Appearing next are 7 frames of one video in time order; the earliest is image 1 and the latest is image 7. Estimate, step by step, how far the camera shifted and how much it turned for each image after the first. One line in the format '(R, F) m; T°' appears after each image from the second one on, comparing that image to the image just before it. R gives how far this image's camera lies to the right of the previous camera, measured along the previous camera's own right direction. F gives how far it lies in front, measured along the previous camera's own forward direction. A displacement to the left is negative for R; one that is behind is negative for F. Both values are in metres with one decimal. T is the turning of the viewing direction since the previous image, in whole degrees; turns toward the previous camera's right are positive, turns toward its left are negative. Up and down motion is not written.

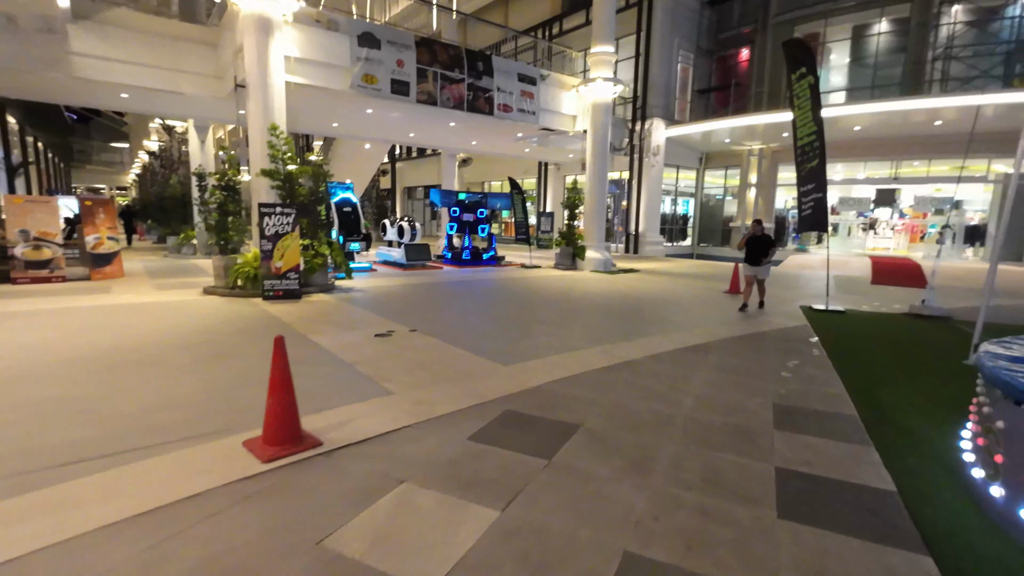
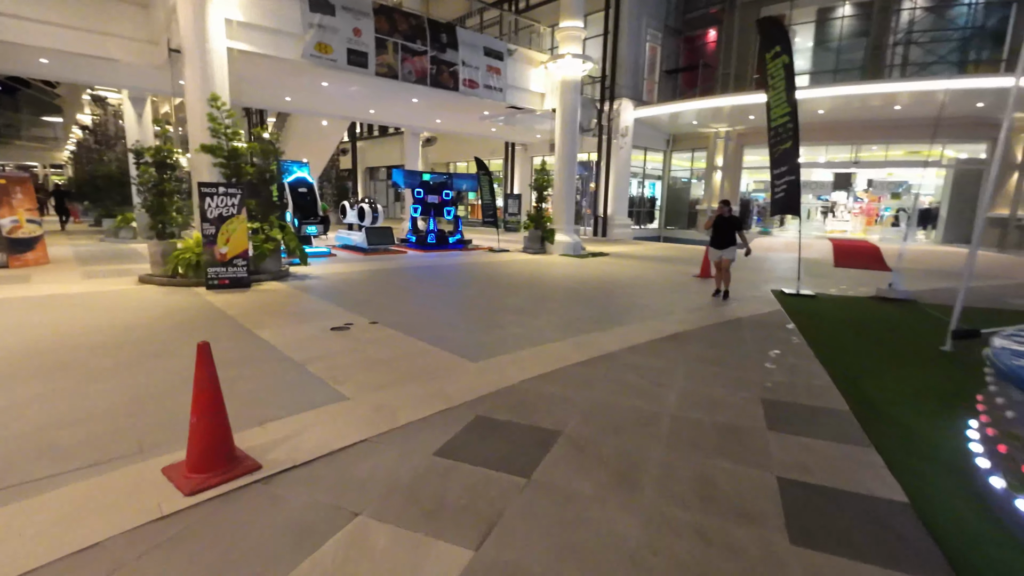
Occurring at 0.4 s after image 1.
(0.0, +0.4) m; +4°
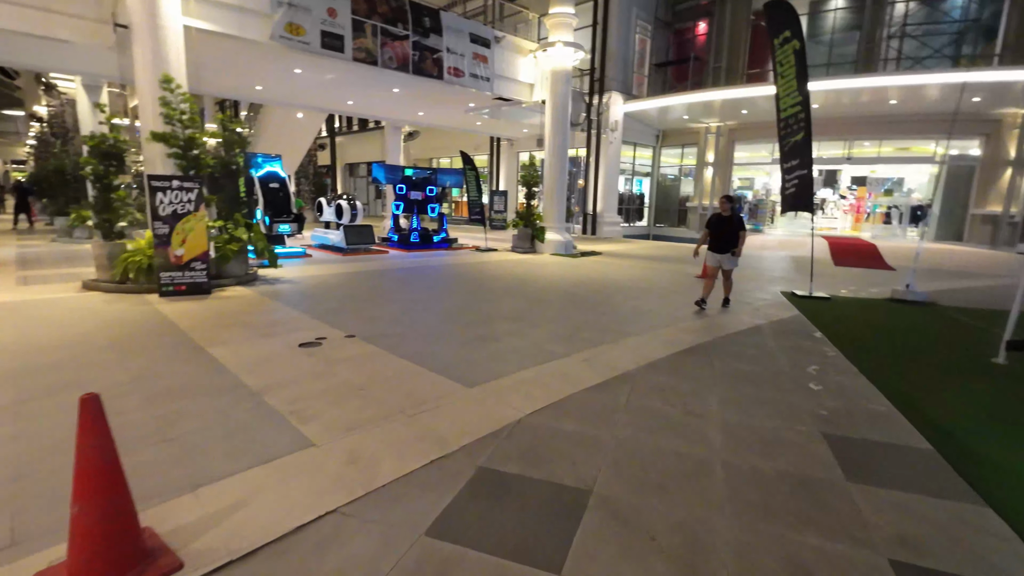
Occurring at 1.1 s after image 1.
(-0.1, +0.6) m; +2°
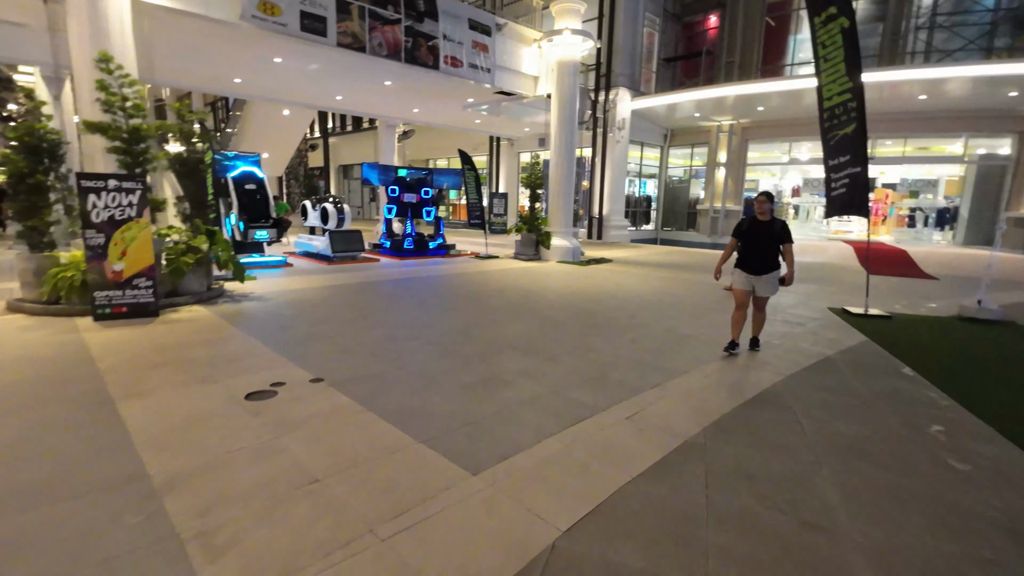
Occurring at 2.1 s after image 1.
(-0.1, +1.0) m; 0°
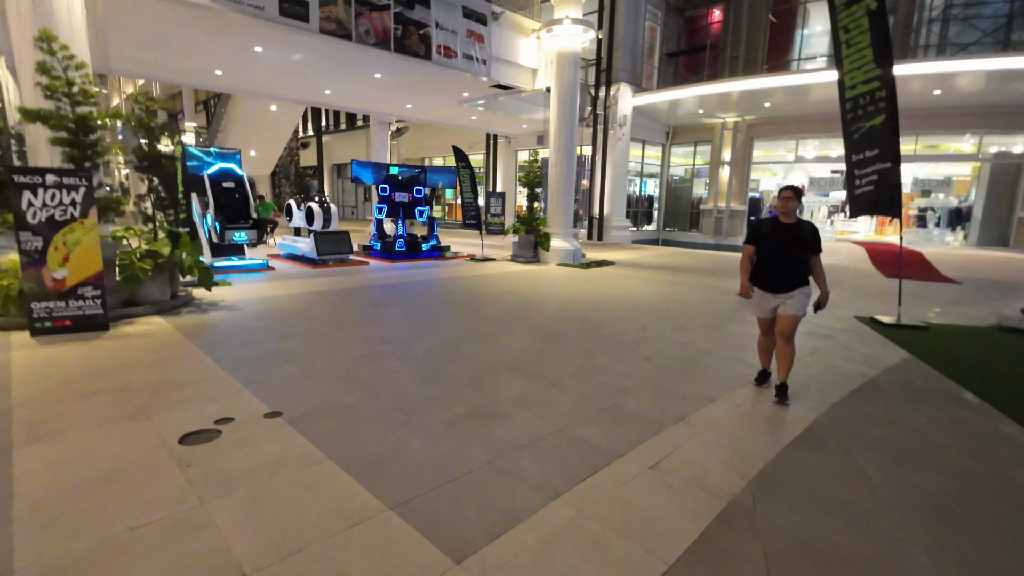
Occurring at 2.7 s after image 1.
(0.0, +0.6) m; 0°
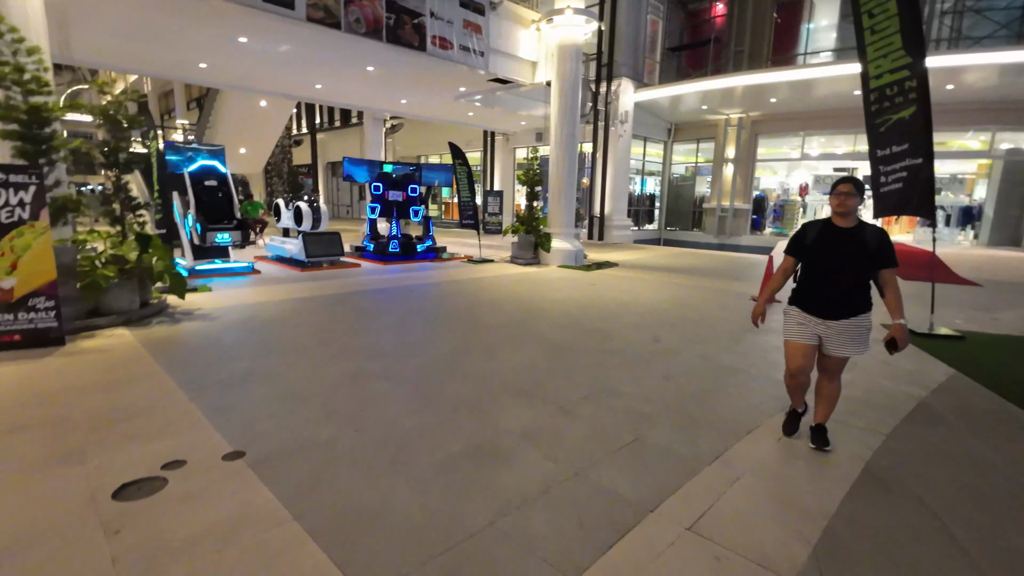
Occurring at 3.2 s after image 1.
(0.0, +0.4) m; 0°
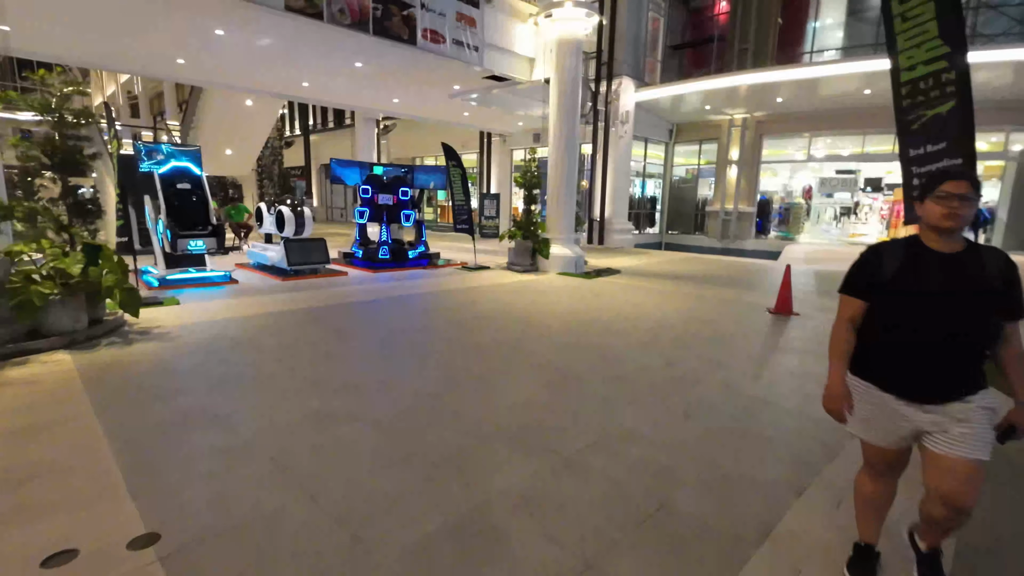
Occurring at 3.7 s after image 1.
(0.0, +0.5) m; 0°
